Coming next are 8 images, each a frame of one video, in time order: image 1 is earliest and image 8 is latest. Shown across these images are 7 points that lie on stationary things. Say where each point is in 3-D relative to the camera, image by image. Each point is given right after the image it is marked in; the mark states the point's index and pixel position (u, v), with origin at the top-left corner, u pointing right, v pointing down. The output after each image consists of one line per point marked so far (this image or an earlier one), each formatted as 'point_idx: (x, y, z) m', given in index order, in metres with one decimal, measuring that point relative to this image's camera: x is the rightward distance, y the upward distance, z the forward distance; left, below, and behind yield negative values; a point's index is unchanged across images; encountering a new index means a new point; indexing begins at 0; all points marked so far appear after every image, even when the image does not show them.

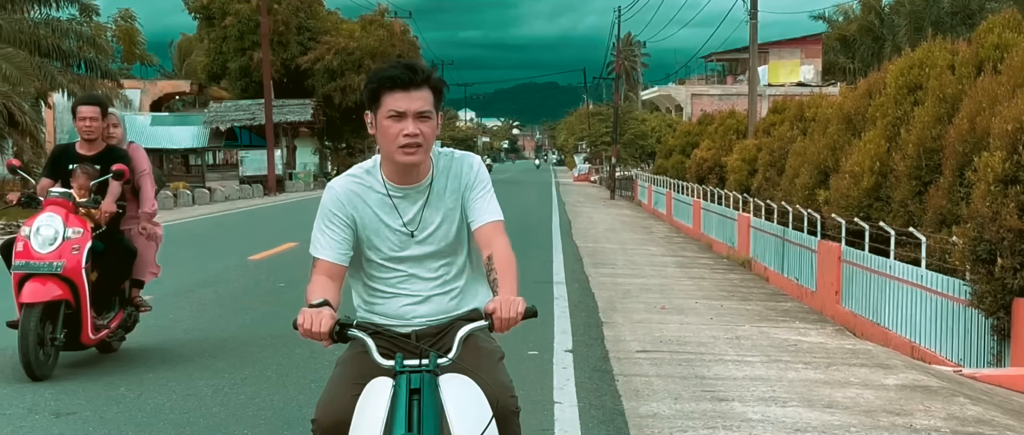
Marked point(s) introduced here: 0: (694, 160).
0: (+2.8, +0.9, +19.3) m
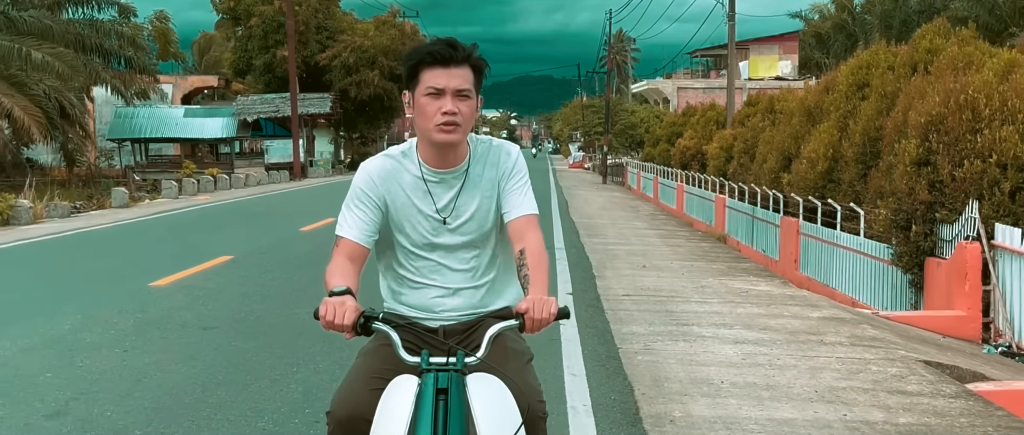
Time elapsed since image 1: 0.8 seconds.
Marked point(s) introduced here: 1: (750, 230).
0: (+2.8, +1.2, +21.2) m
1: (+2.6, -0.1, +14.1) m
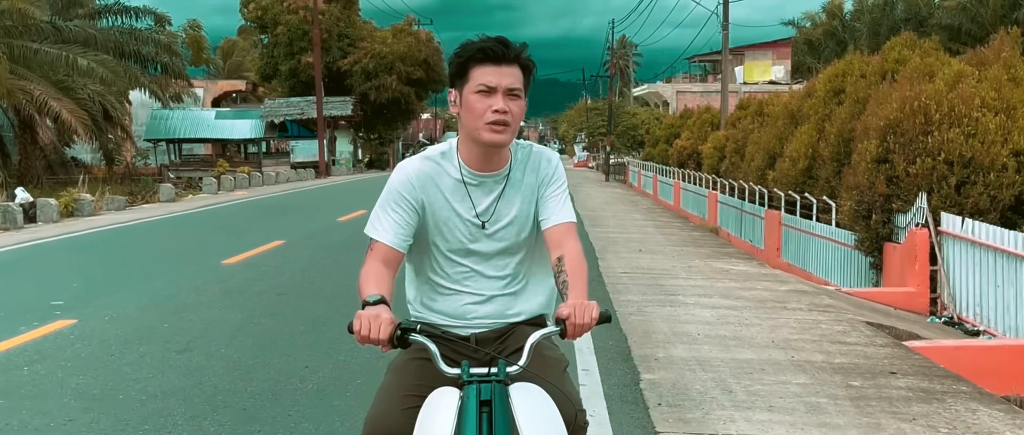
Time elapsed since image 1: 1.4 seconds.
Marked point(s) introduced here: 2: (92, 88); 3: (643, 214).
0: (+3.0, +1.2, +22.7) m
1: (+2.7, 0.0, +15.6) m
2: (-6.7, +2.1, +20.0) m
3: (+2.0, +0.1, +19.0) m
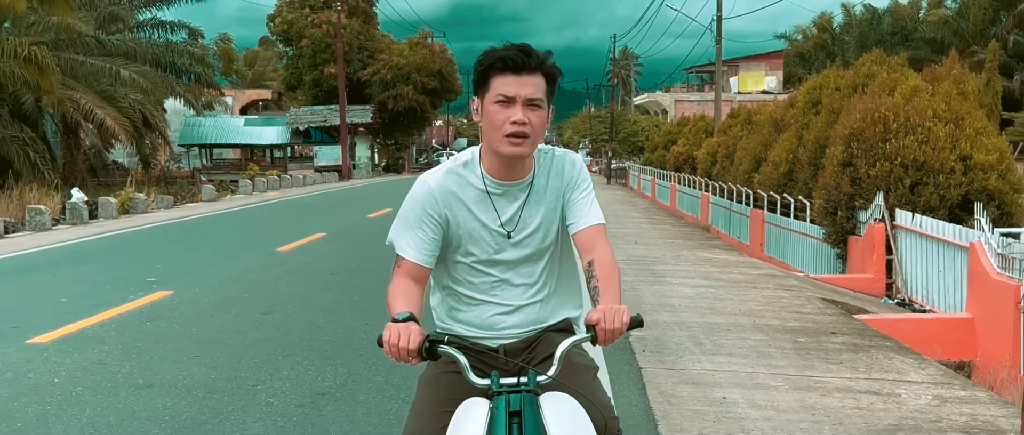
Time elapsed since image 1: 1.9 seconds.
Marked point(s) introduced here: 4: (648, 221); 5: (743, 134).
0: (+3.1, +1.2, +24.3) m
1: (+2.9, 0.0, +17.2) m
2: (-6.6, +2.1, +21.7) m
3: (+2.1, +0.1, +20.7) m
4: (+1.9, 0.0, +18.2) m
5: (+3.4, +1.3, +19.1) m
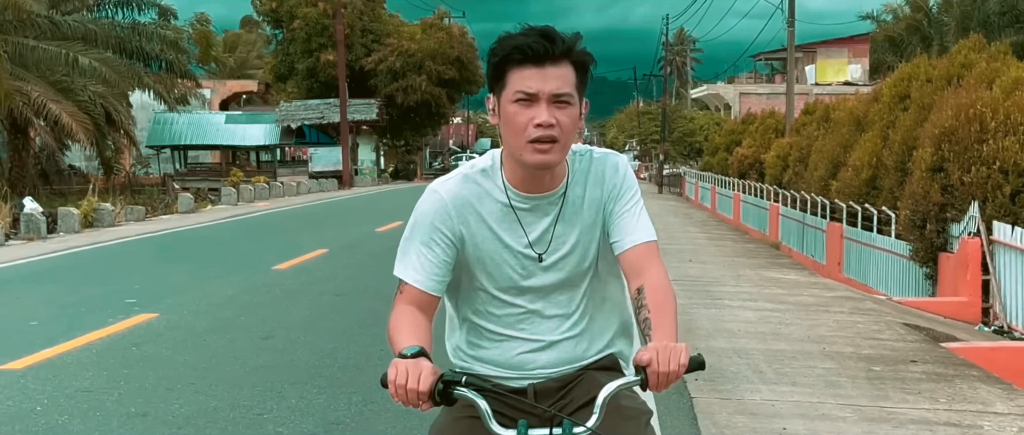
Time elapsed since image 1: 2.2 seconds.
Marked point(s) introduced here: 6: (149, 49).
0: (+3.6, +1.0, +20.5) m
1: (+3.2, -0.2, +13.5) m
2: (-6.1, +1.9, +18.2) m
3: (+2.5, -0.1, +16.9) m
4: (+2.3, -0.2, +14.4) m
5: (+3.7, +1.0, +15.3) m
6: (-5.2, +2.4, +18.0) m
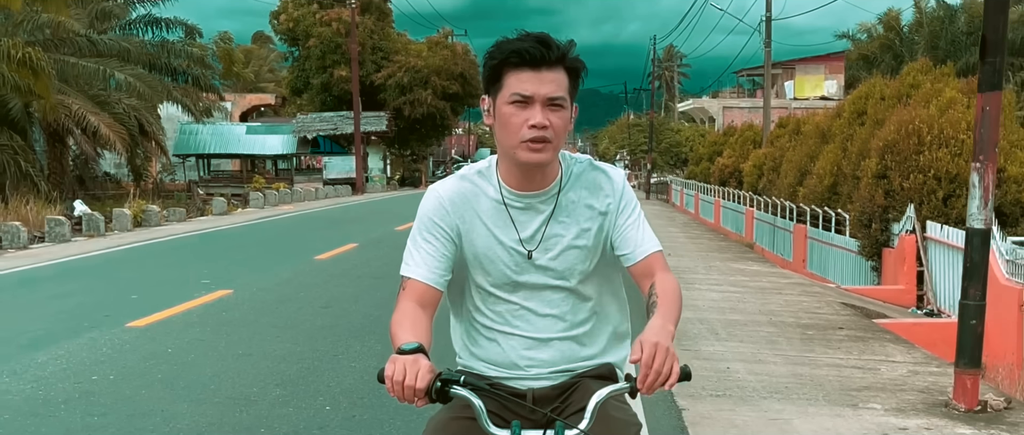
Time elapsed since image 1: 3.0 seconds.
0: (+3.6, +0.9, +22.0) m
1: (+3.2, -0.3, +14.9) m
2: (-6.1, +1.8, +19.7) m
3: (+2.5, -0.2, +18.4) m
4: (+2.3, -0.3, +15.9) m
5: (+3.7, +1.0, +16.8) m
6: (-5.2, +2.4, +19.5) m
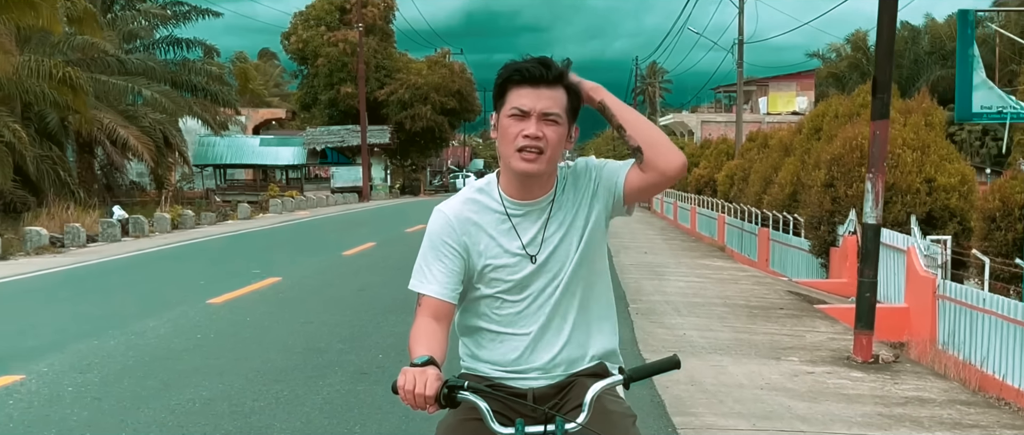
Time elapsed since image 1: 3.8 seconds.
0: (+3.5, +0.8, +23.7) m
1: (+3.1, -0.3, +16.6) m
2: (-6.2, +1.7, +21.3) m
3: (+2.4, -0.3, +20.0) m
4: (+2.2, -0.3, +17.5) m
5: (+3.6, +0.9, +18.5) m
6: (-5.3, +2.3, +21.1) m
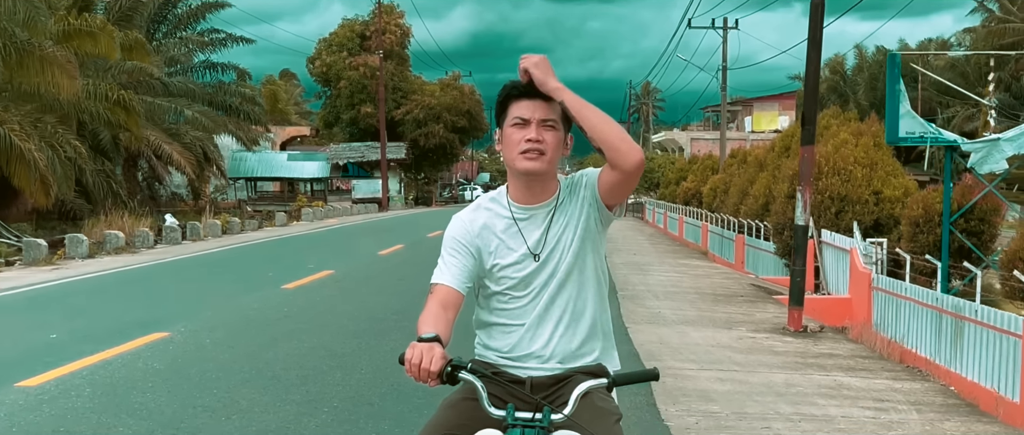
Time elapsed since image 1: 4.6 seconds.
0: (+3.6, +0.6, +25.8) m
1: (+3.2, -0.5, +18.7) m
2: (-6.1, +1.6, +23.4) m
3: (+2.5, -0.4, +22.1) m
4: (+2.3, -0.5, +19.6) m
5: (+3.7, +0.8, +20.5) m
6: (-5.2, +2.1, +23.2) m
